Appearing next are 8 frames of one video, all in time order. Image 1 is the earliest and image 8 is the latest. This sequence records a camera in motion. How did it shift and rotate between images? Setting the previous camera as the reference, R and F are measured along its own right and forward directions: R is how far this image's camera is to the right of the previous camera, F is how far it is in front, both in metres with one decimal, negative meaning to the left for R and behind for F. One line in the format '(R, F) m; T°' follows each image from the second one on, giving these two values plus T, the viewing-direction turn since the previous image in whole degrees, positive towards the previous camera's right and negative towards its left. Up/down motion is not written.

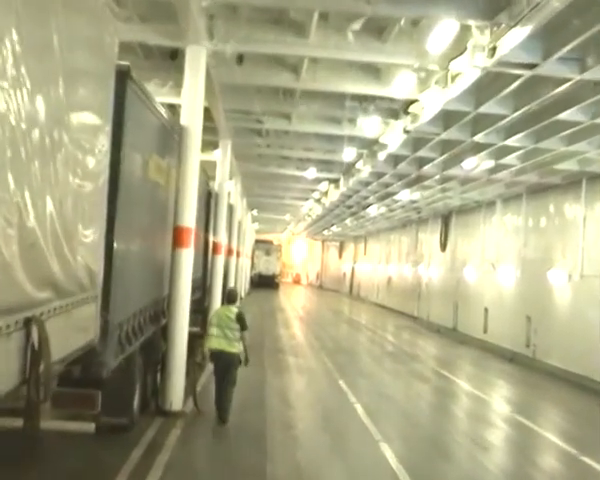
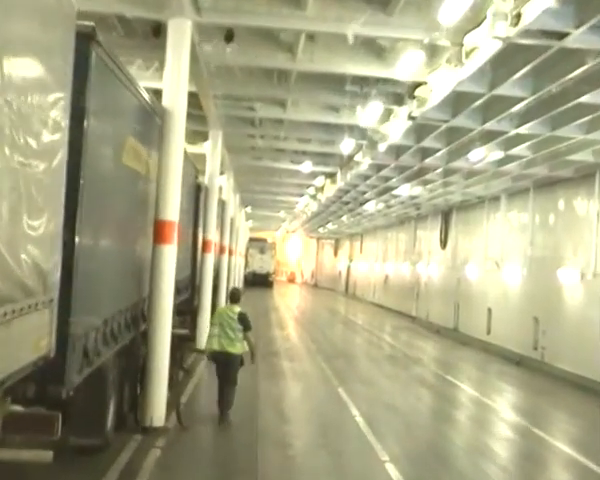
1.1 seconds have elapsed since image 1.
(0.0, +1.1) m; 0°
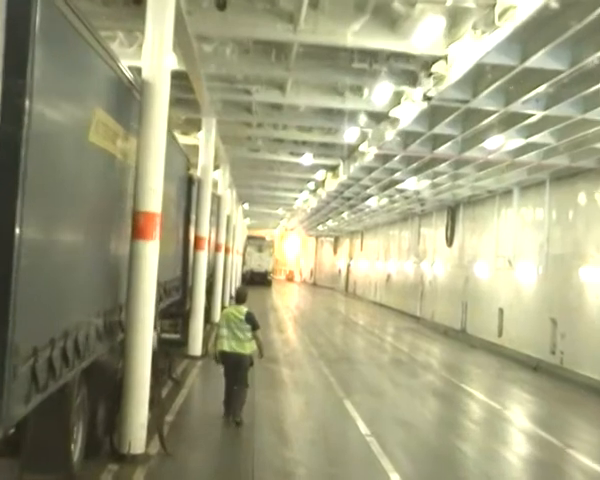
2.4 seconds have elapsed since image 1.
(0.0, +1.3) m; 0°
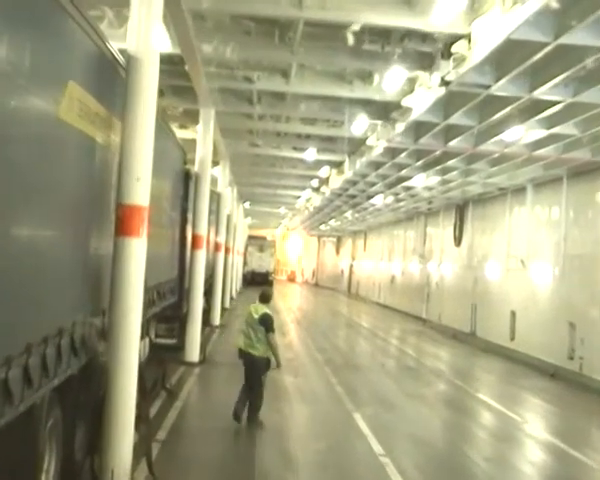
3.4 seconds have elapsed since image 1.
(0.0, +0.9) m; 0°
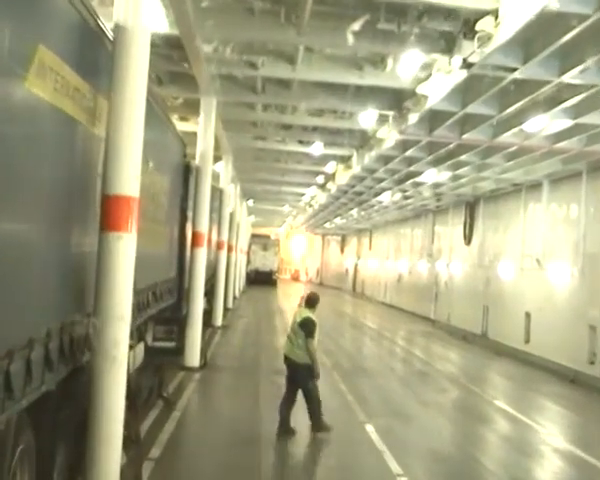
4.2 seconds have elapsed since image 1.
(0.0, +0.8) m; 0°
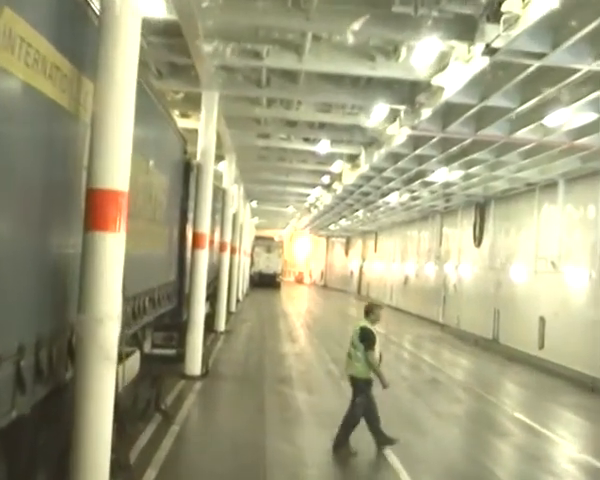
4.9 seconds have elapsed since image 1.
(0.0, +0.7) m; 0°
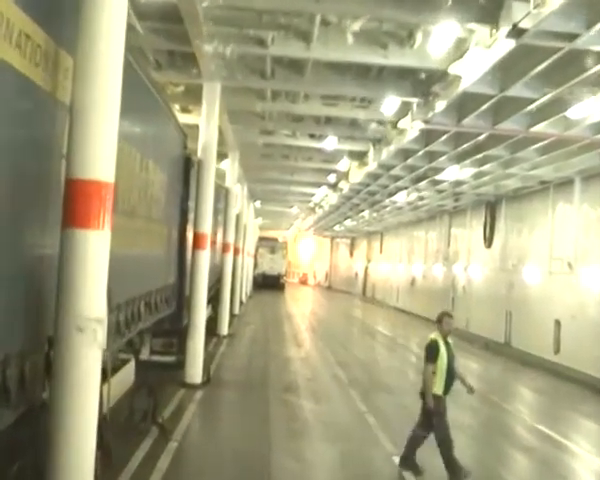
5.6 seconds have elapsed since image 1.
(0.0, +0.7) m; 0°
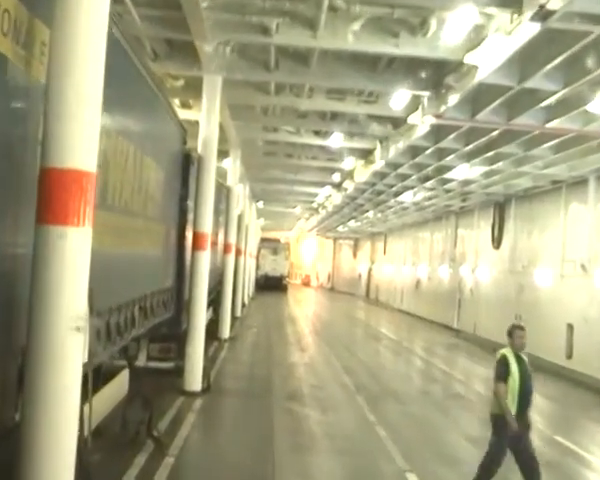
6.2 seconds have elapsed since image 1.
(0.0, +0.6) m; 0°
